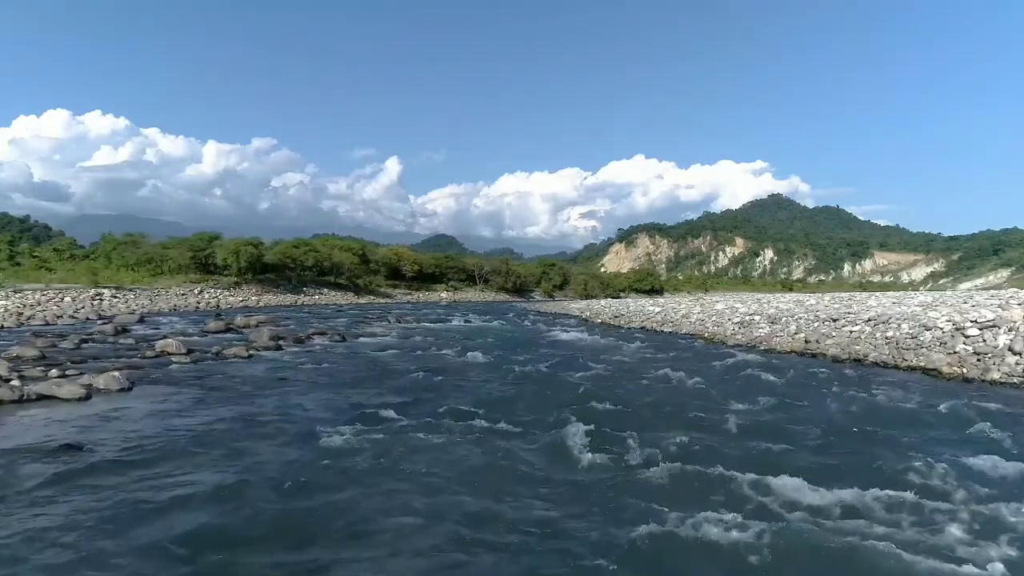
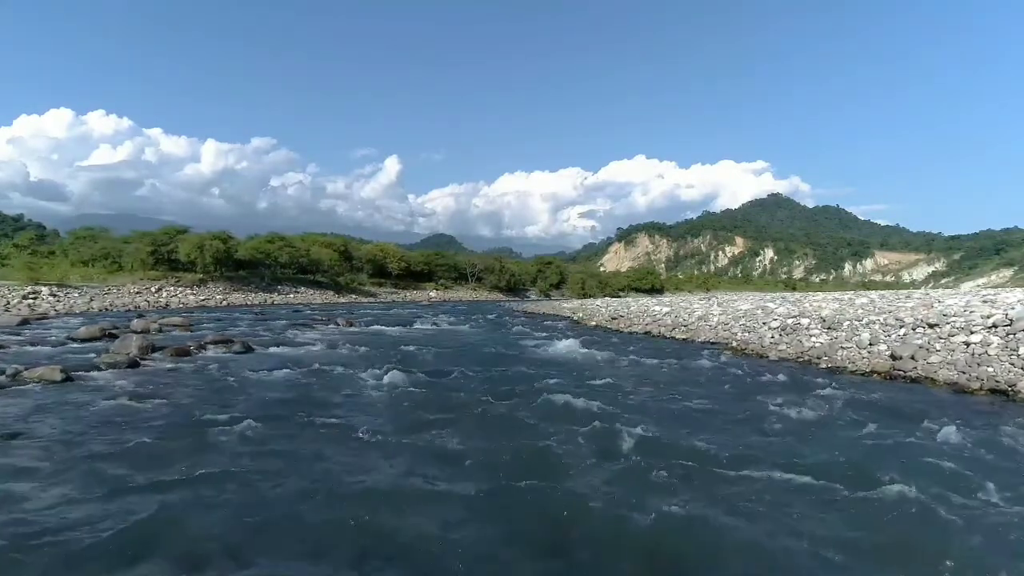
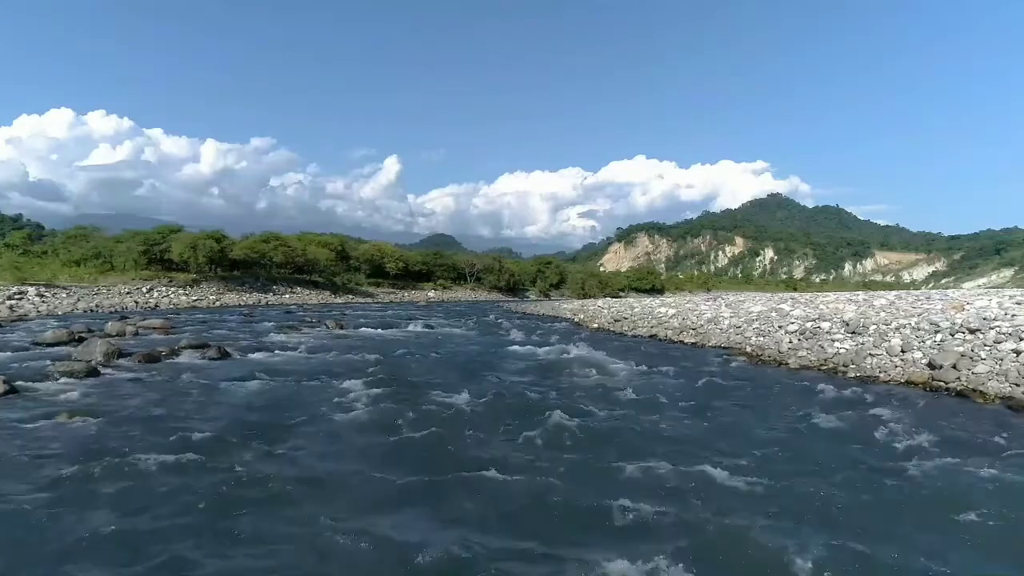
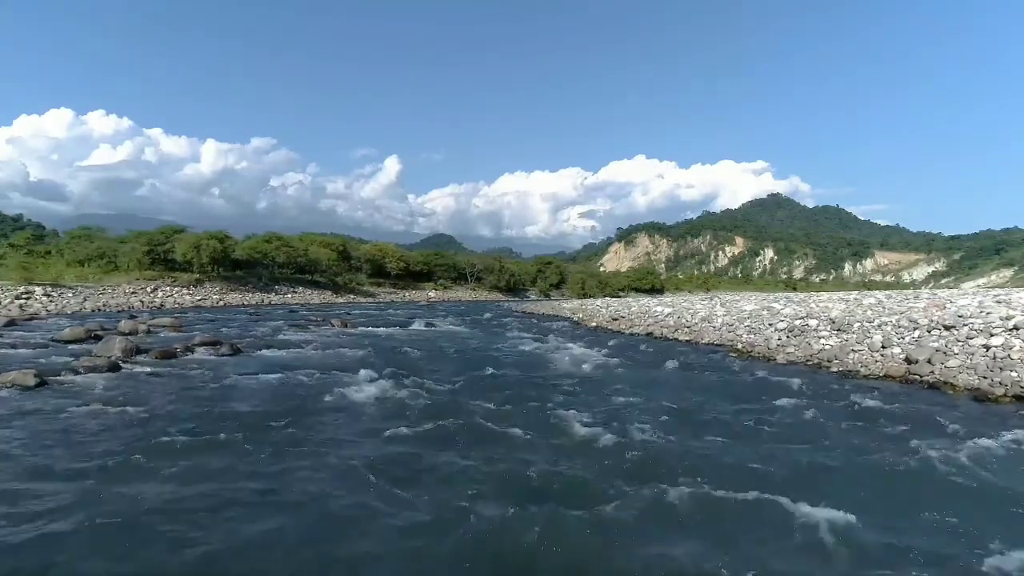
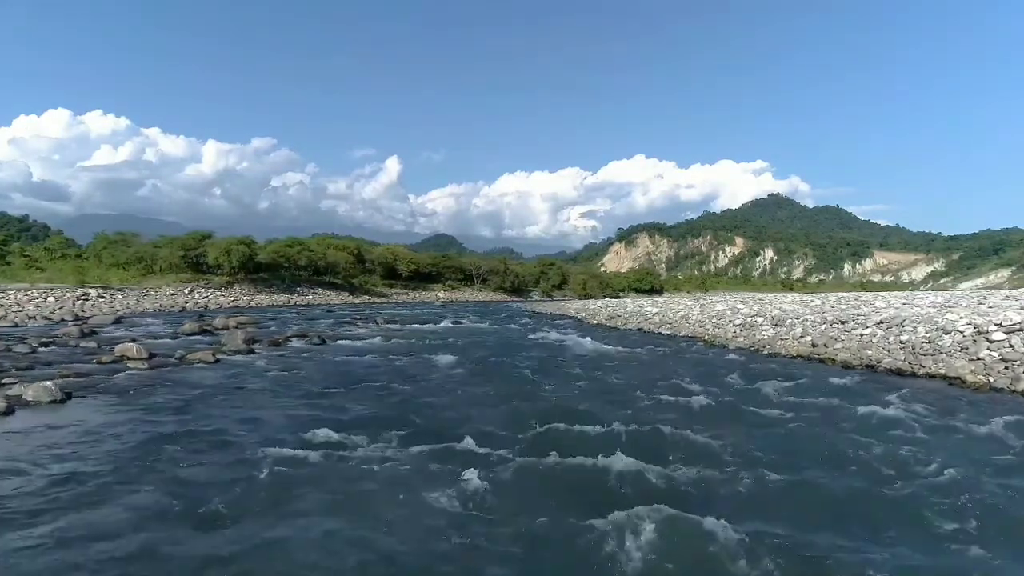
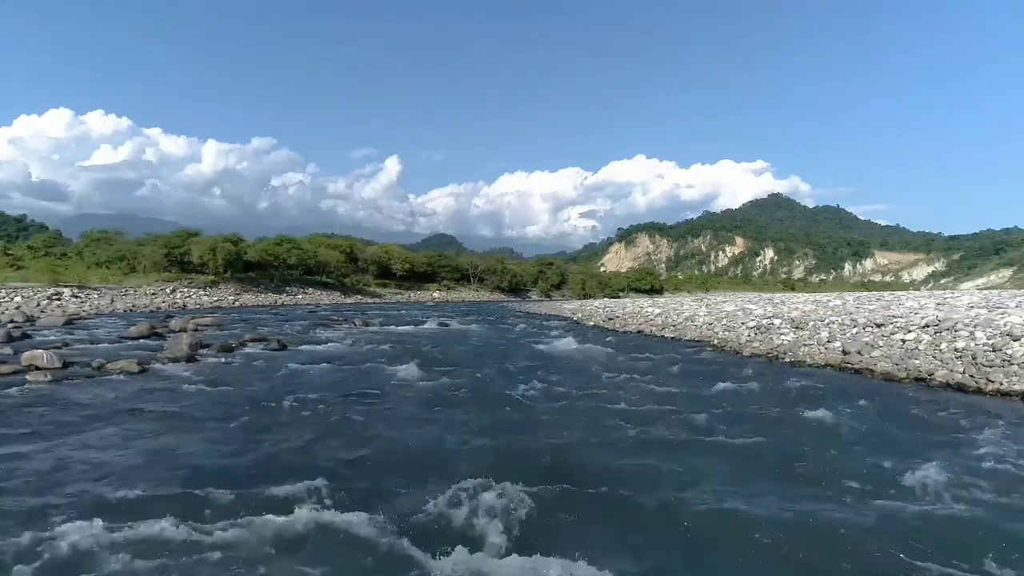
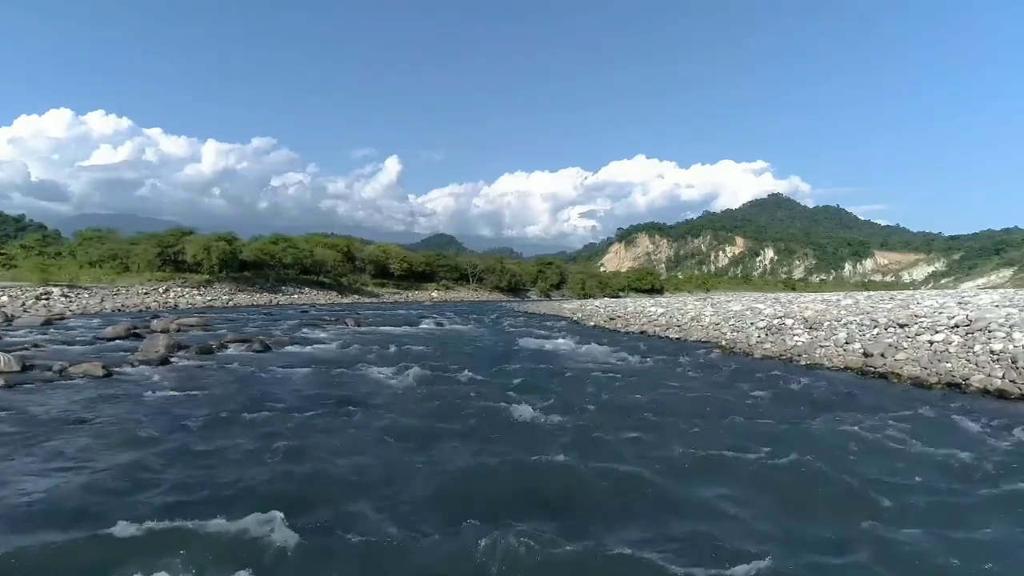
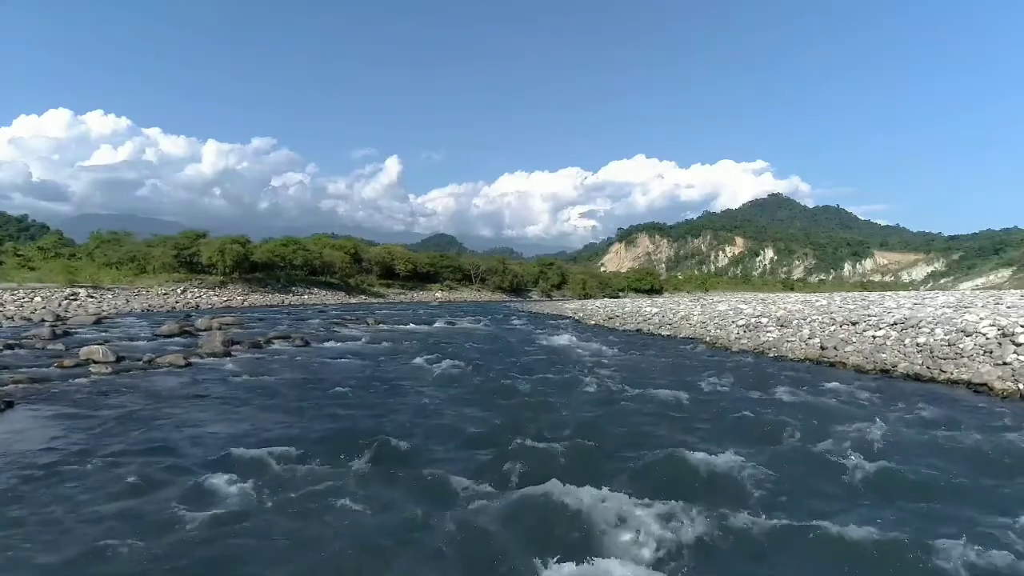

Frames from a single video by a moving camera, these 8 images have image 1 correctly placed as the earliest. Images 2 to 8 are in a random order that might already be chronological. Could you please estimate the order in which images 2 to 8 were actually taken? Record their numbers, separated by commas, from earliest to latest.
5, 8, 6, 7, 2, 4, 3
